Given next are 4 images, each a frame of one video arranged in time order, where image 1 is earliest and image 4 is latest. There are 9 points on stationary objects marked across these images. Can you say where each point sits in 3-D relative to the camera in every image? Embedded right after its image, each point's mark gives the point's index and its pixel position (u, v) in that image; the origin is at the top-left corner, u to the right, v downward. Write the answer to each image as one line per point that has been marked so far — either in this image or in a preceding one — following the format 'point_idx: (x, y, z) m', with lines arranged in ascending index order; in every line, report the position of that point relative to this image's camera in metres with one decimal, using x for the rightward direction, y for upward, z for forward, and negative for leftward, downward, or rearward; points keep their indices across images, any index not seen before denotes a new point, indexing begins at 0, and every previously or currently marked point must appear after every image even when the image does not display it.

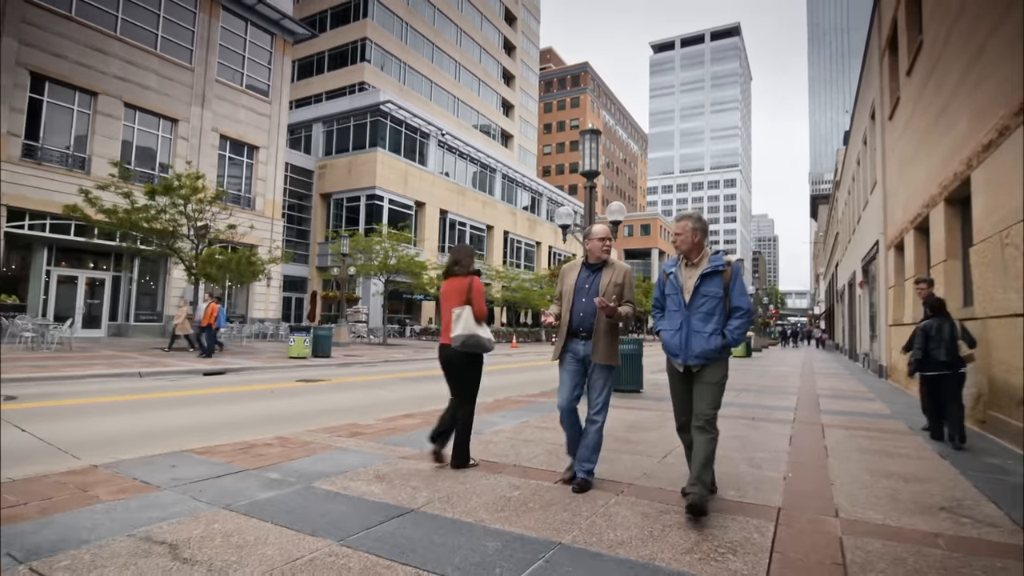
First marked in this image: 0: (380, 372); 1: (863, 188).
0: (-3.3, -2.1, +14.7) m
1: (+11.9, +3.3, +20.0) m
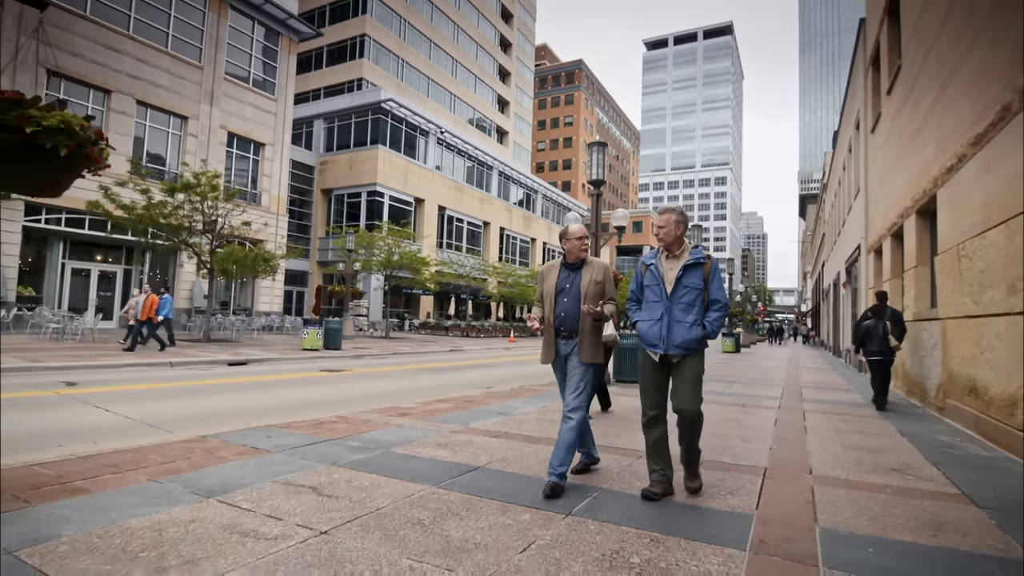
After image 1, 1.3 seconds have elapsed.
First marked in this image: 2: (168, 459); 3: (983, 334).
0: (-3.2, -2.0, +15.5) m
1: (+12.0, +3.4, +21.0) m
2: (-2.5, -1.2, +4.3) m
3: (+4.9, -0.5, +6.2) m
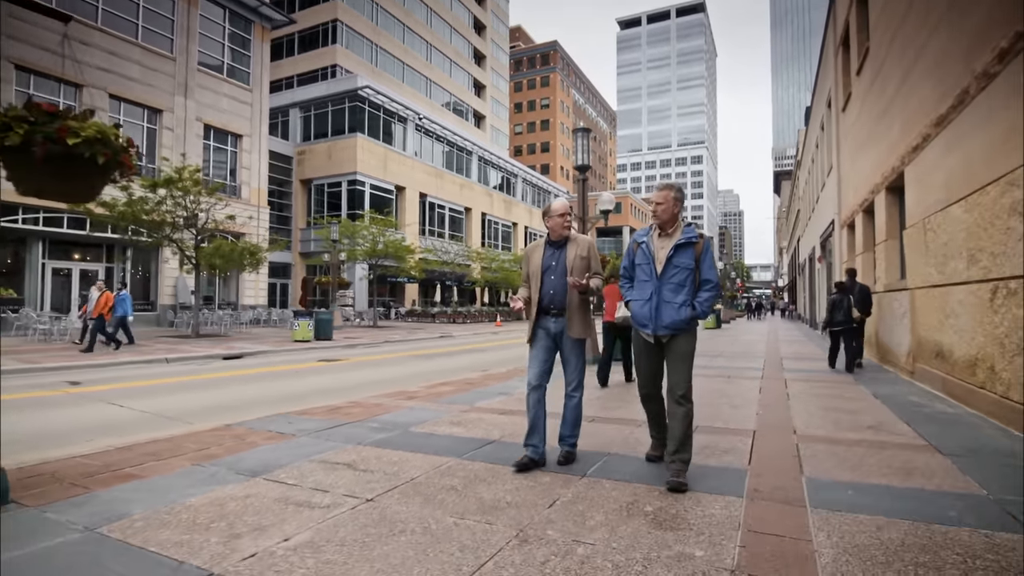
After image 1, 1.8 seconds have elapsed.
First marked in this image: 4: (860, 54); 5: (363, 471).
0: (-3.4, -1.7, +15.8) m
1: (+11.4, +4.3, +21.6) m
2: (-2.4, -1.2, +4.5) m
3: (+4.9, -0.2, +6.7) m
4: (+7.6, +5.1, +12.9) m
5: (-1.0, -1.2, +3.8) m
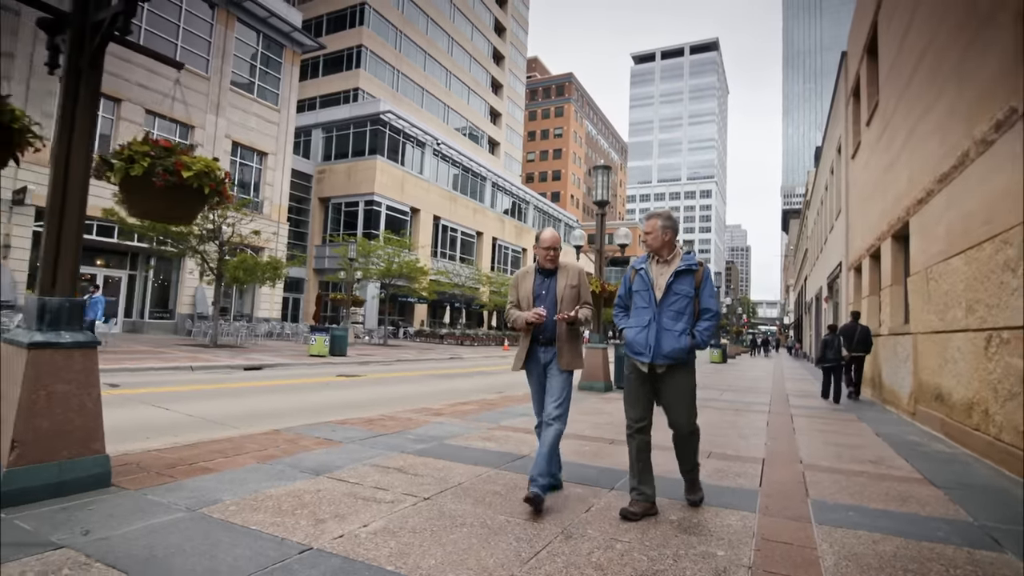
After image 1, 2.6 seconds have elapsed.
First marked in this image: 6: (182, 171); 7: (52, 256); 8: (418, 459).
0: (-3.1, -2.3, +16.2) m
1: (+12.0, +2.8, +22.2) m
2: (-2.1, -1.3, +5.0) m
3: (+5.2, -0.7, +7.1) m
4: (+8.2, +4.2, +13.5) m
5: (-0.7, -1.3, +4.2) m
6: (-2.2, +0.8, +4.0) m
7: (-2.8, +0.2, +3.6) m
8: (-0.8, -1.4, +4.7) m
